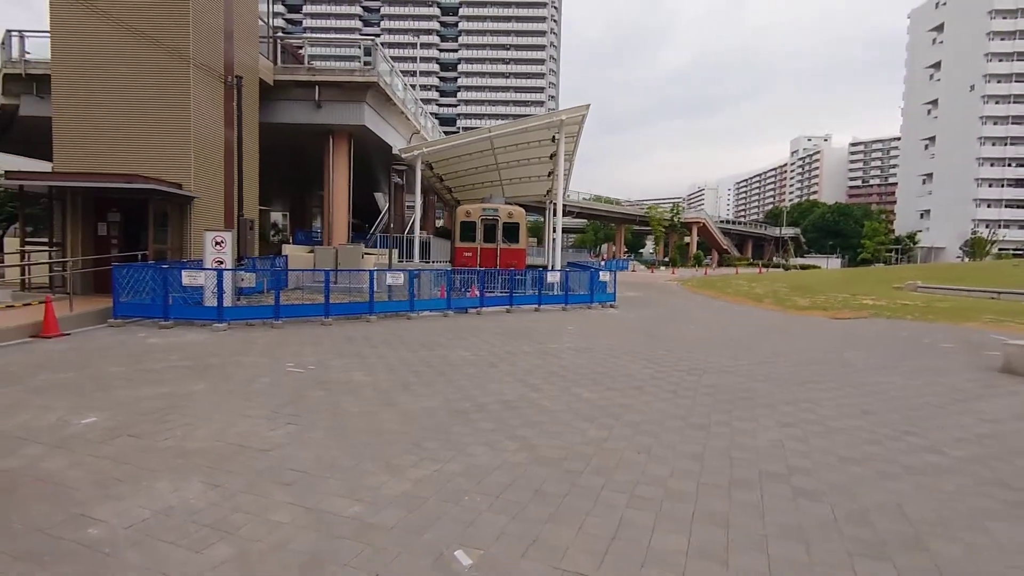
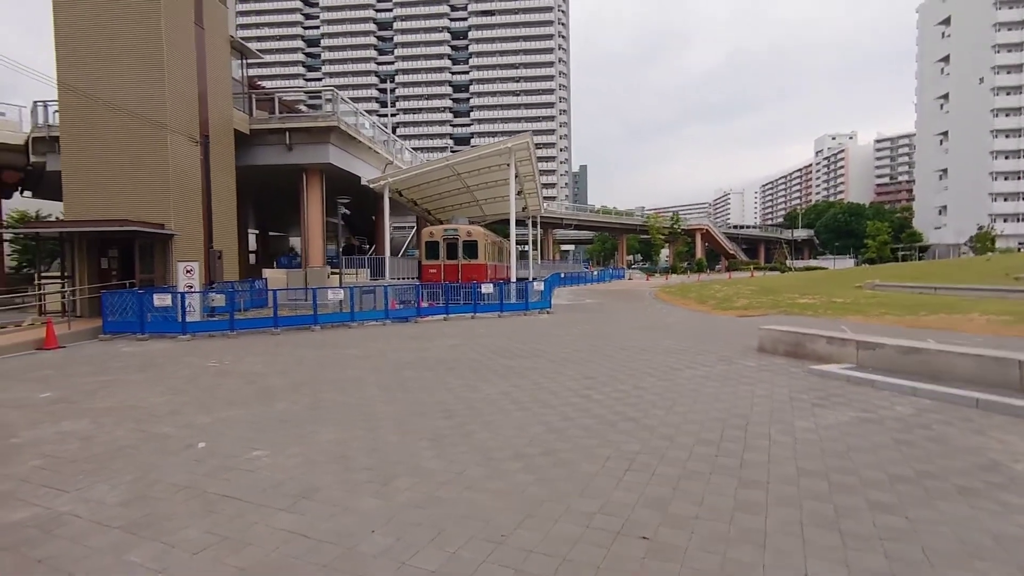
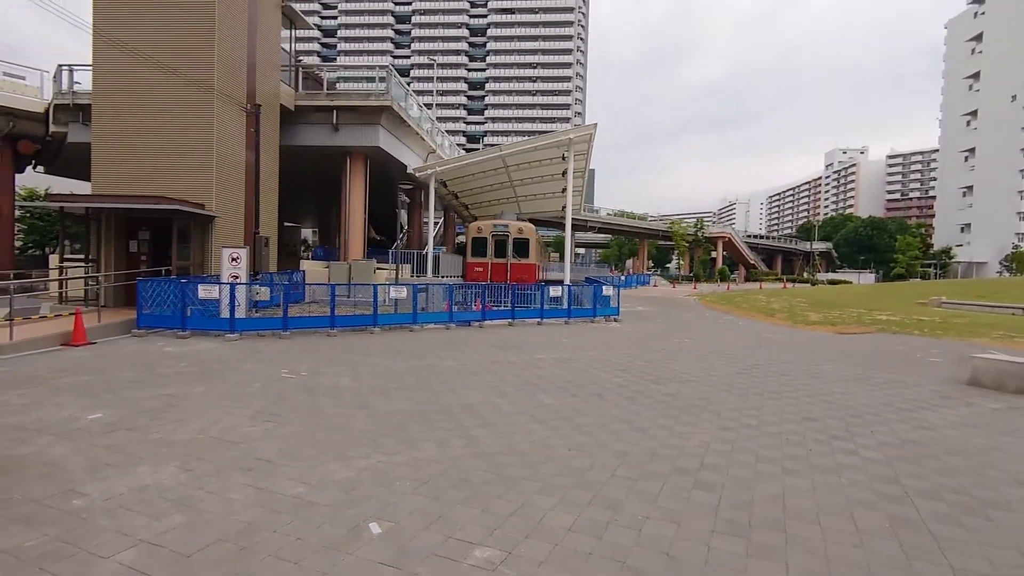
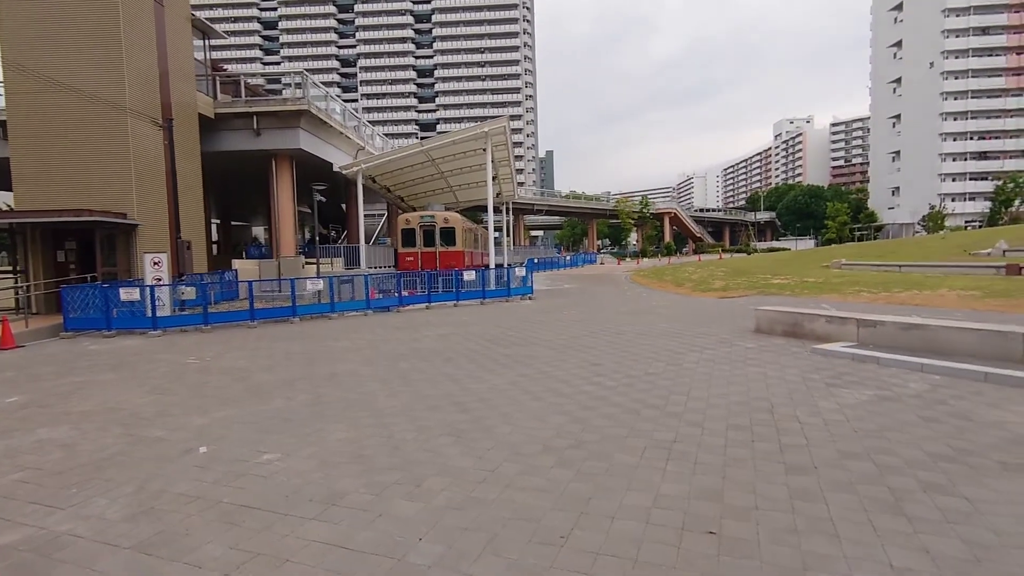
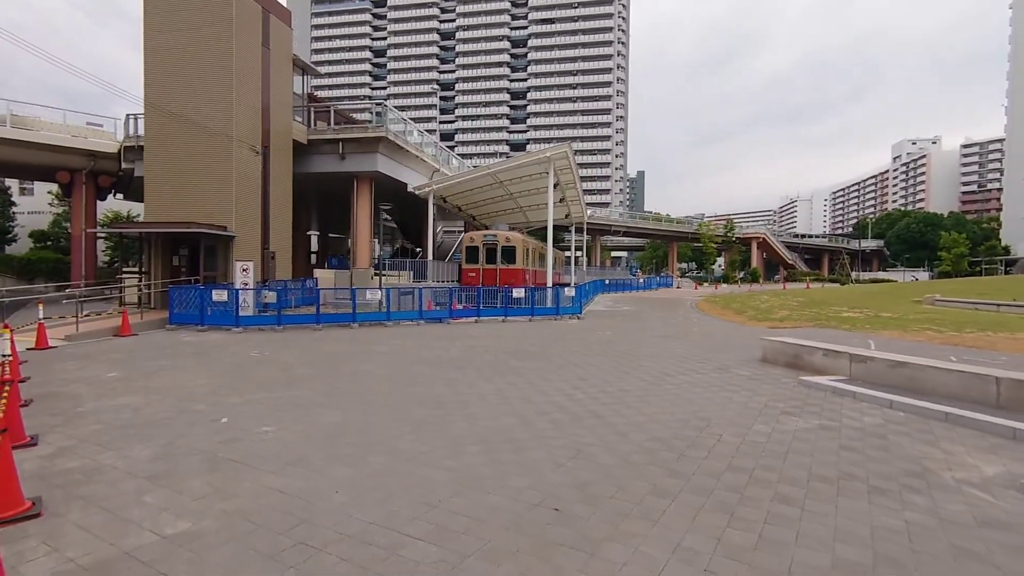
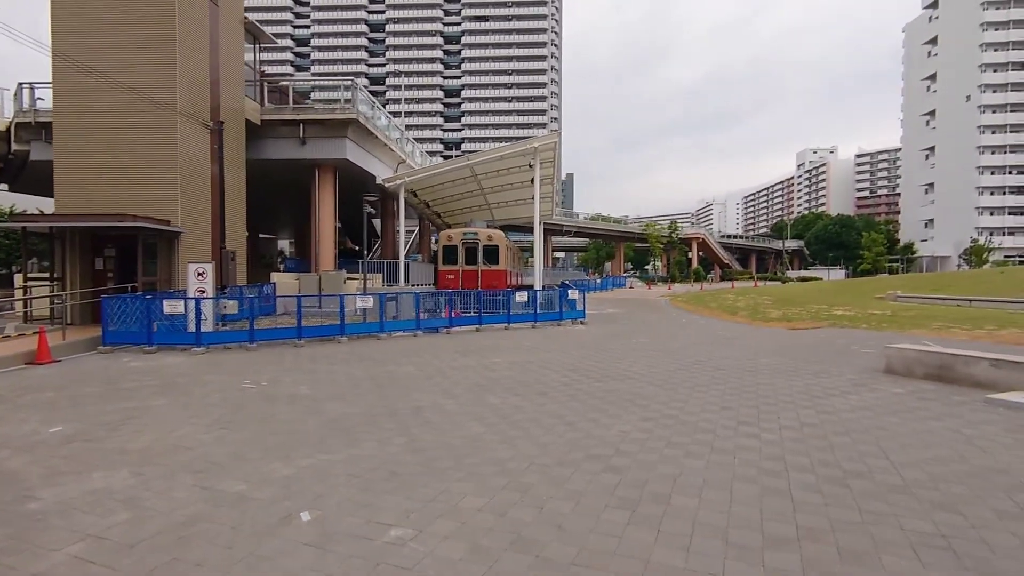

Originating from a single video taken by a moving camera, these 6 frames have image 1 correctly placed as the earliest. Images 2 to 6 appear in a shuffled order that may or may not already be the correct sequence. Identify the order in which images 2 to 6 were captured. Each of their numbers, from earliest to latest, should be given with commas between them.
3, 6, 4, 2, 5
